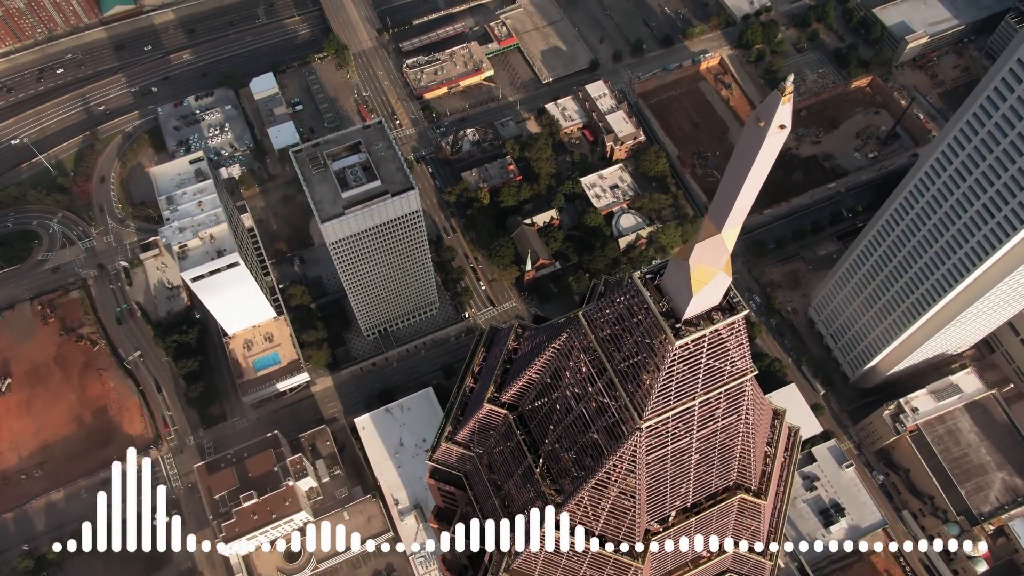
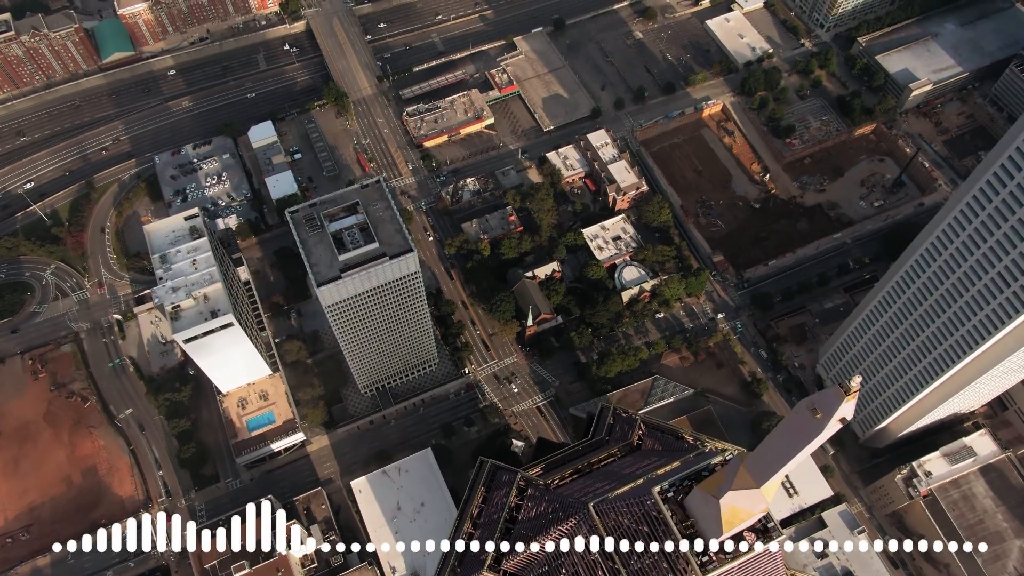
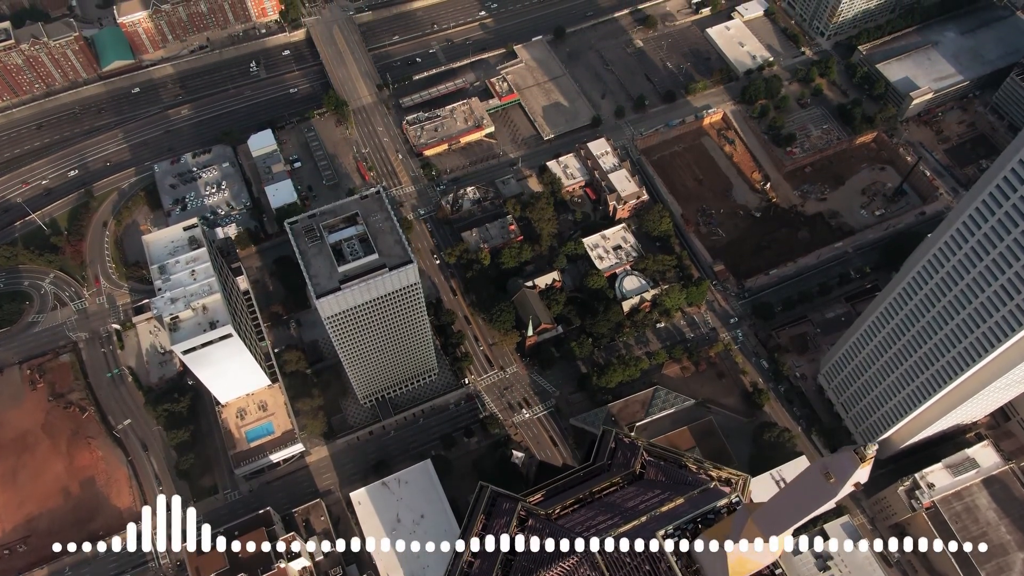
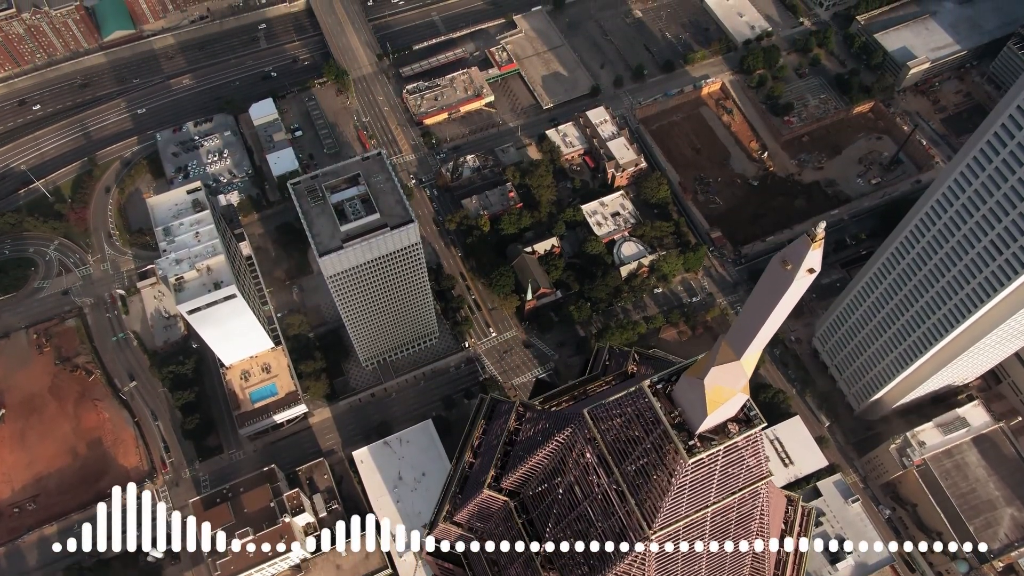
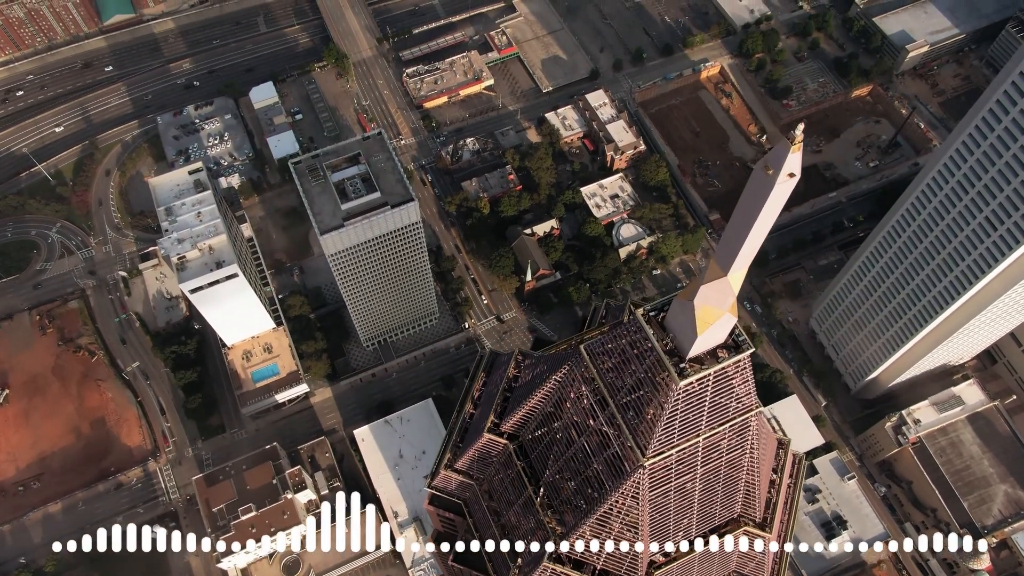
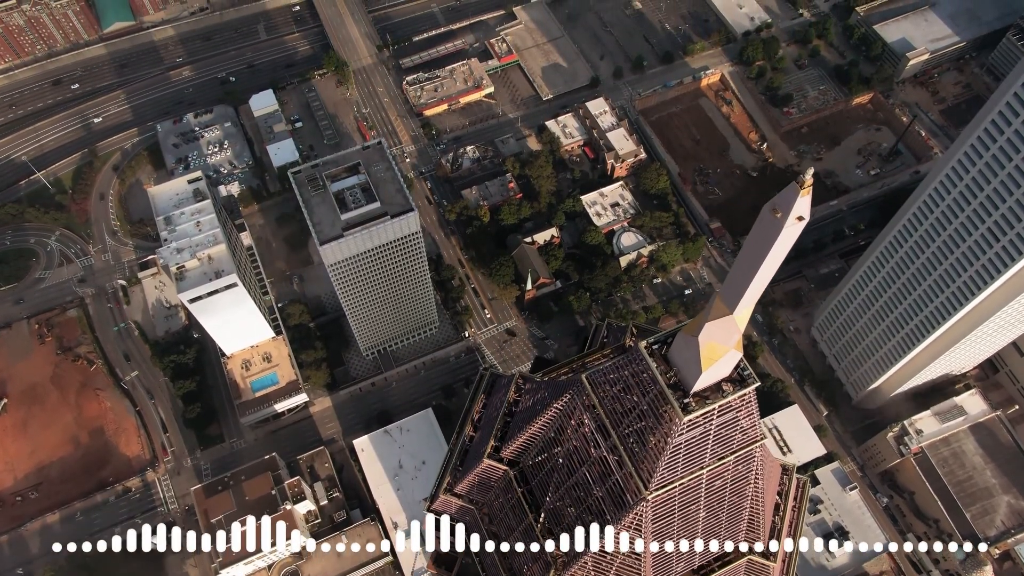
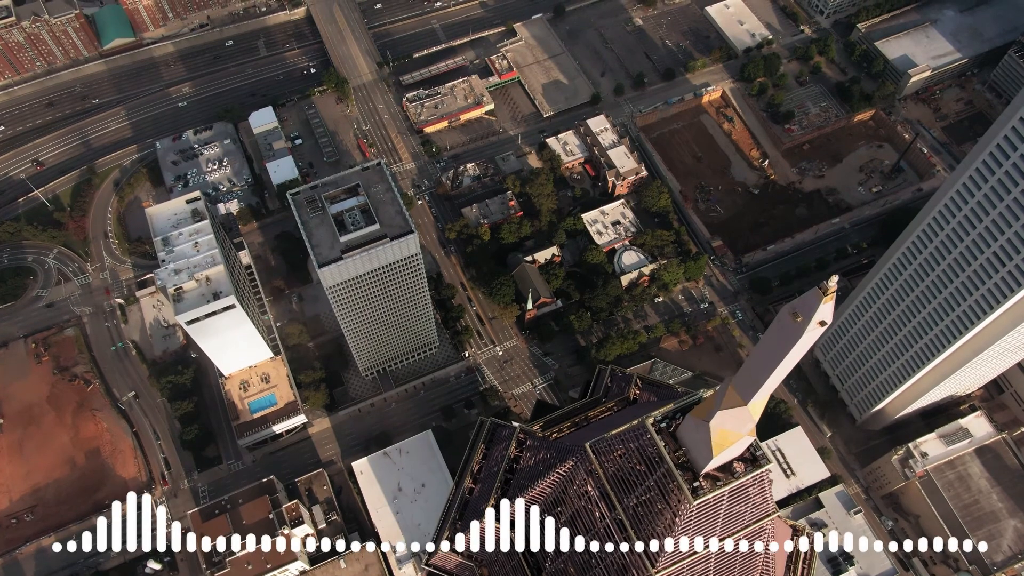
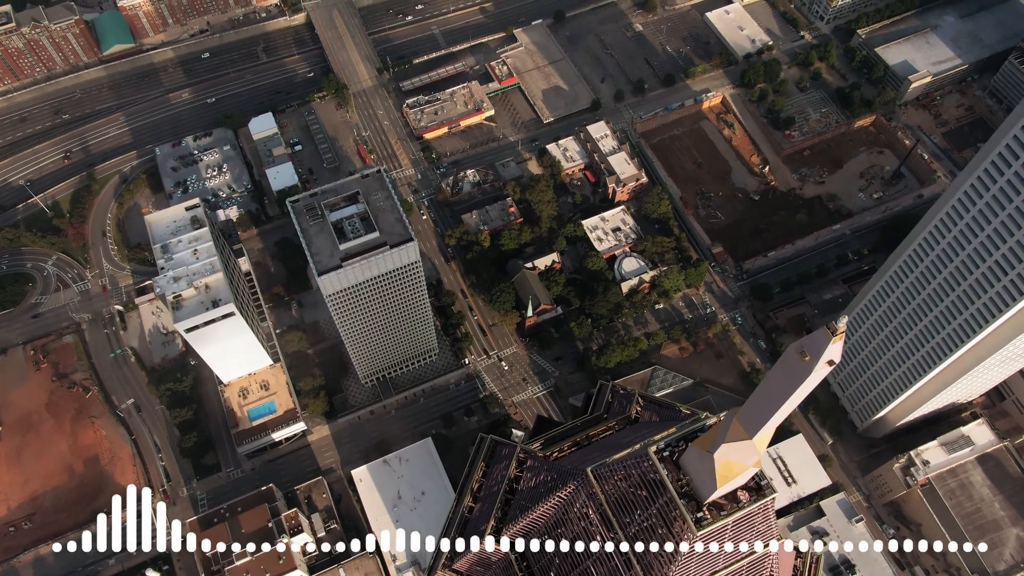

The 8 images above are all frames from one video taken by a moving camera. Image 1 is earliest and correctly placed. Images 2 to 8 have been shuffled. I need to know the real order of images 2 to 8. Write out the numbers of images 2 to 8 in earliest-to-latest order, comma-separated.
5, 6, 4, 7, 8, 2, 3
